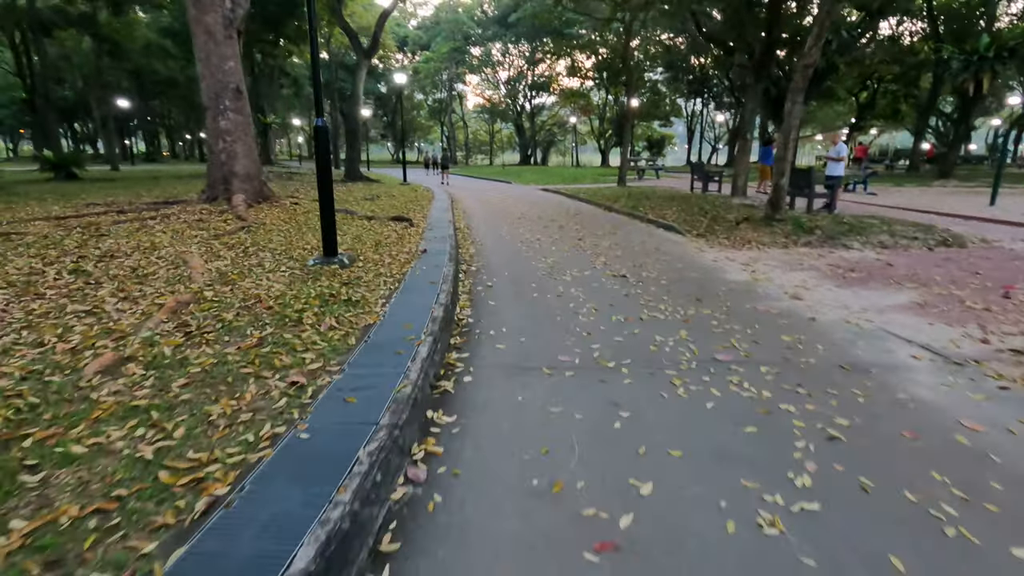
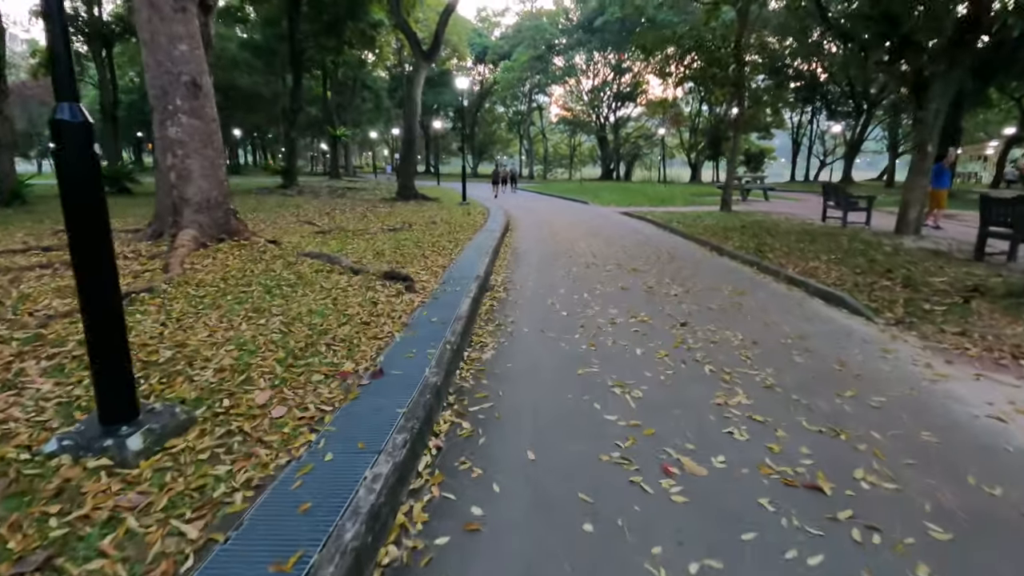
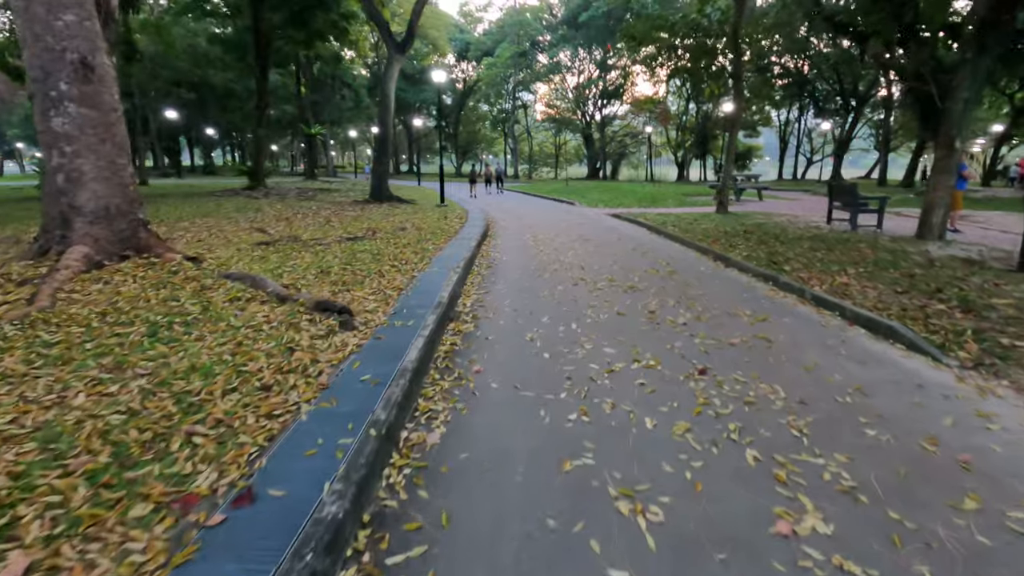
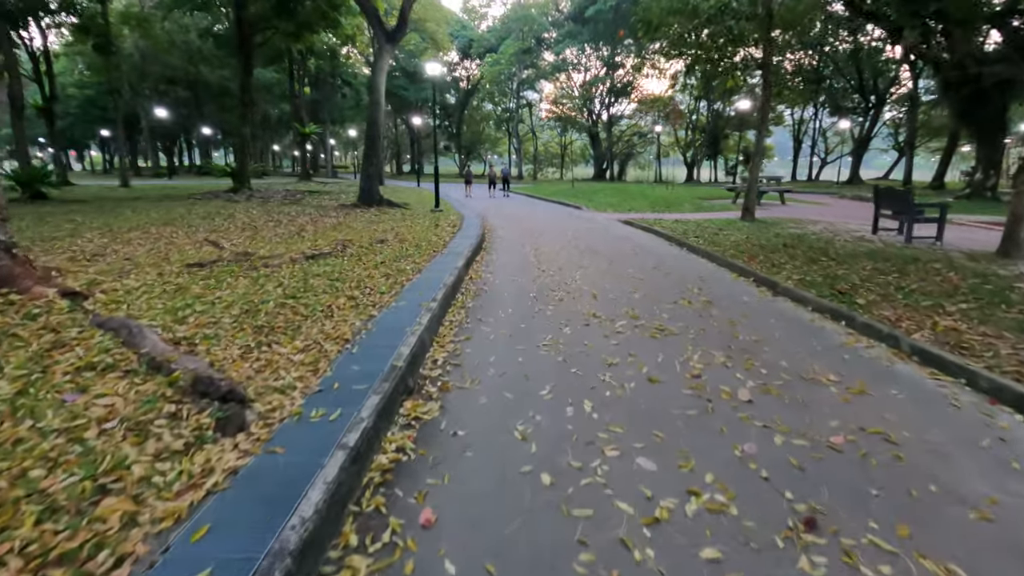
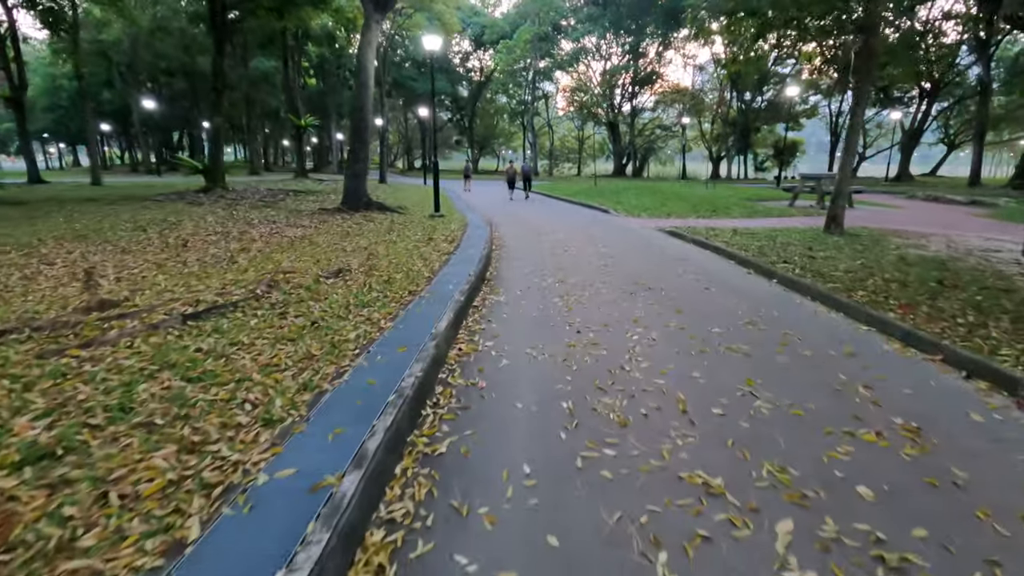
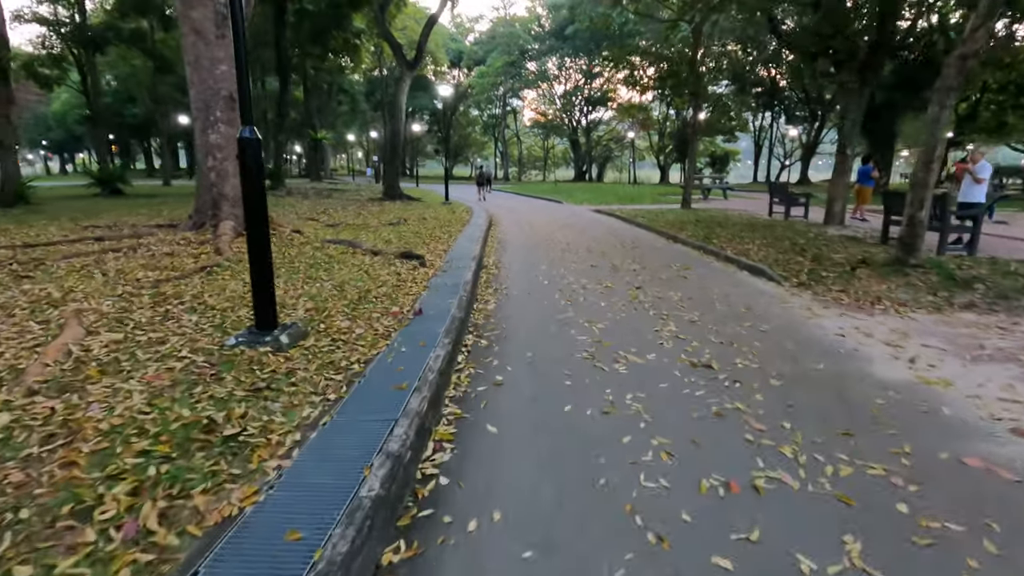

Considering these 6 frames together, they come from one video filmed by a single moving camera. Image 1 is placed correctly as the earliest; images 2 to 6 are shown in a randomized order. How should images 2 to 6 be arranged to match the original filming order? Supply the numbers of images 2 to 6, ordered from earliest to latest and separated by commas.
6, 2, 3, 4, 5
